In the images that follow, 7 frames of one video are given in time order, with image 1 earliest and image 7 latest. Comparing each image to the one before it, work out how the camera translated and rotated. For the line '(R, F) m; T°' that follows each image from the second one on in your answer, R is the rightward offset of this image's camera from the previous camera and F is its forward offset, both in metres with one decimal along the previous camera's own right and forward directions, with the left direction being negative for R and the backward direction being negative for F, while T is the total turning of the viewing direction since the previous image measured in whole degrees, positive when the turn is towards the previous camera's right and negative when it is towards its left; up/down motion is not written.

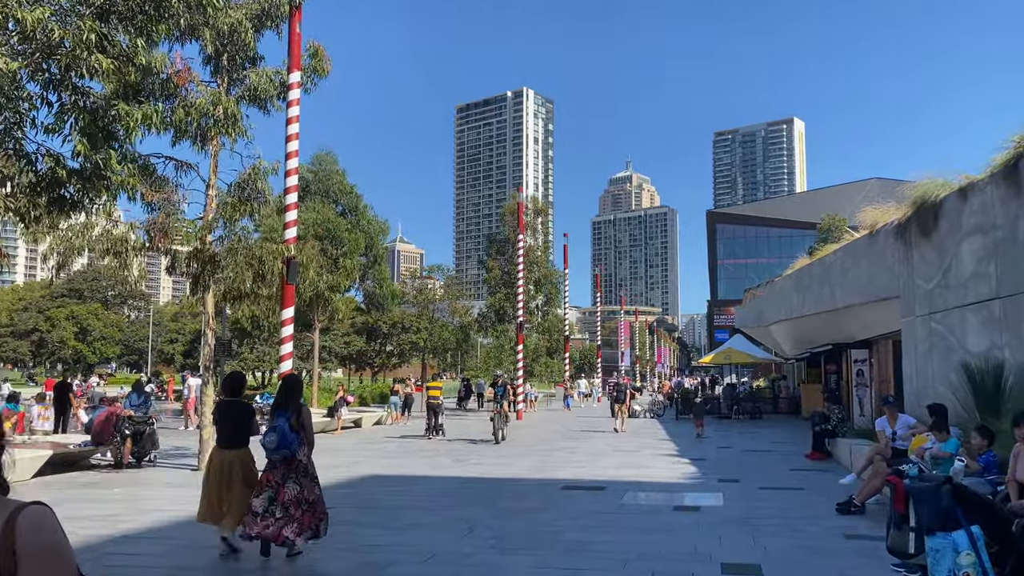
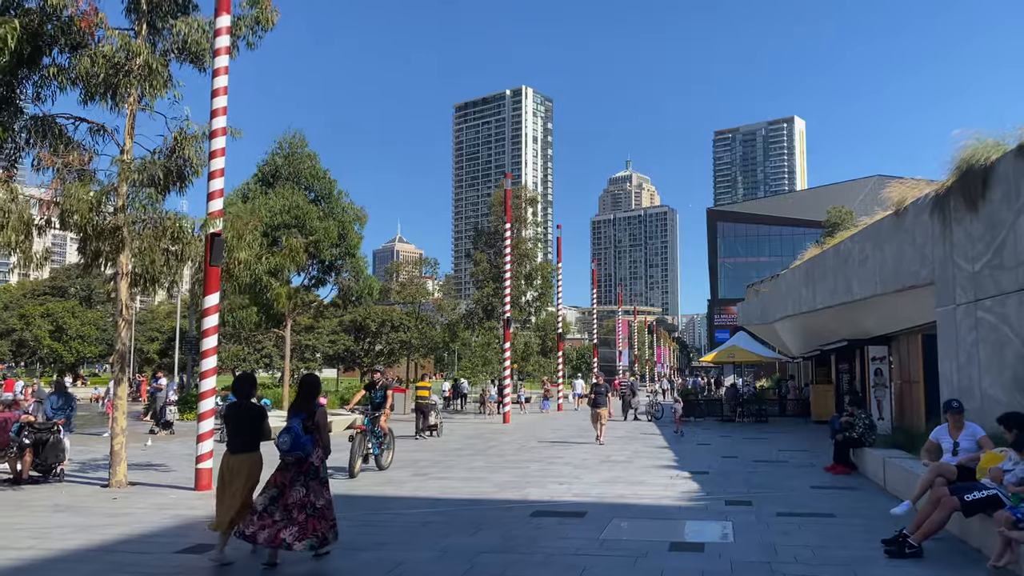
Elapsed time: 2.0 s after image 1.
(+0.5, +2.1) m; 0°
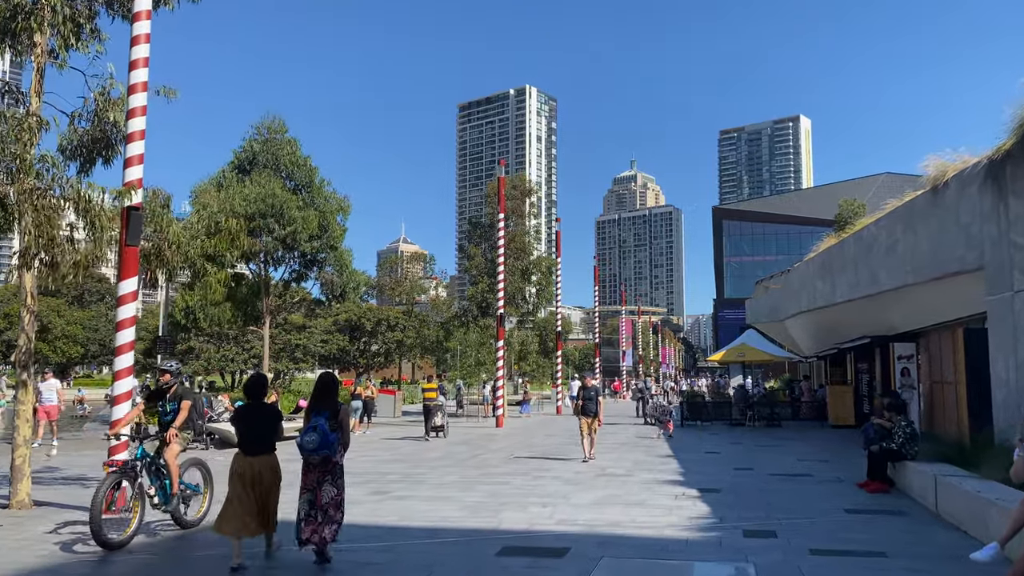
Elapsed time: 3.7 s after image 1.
(+0.4, +1.8) m; 0°
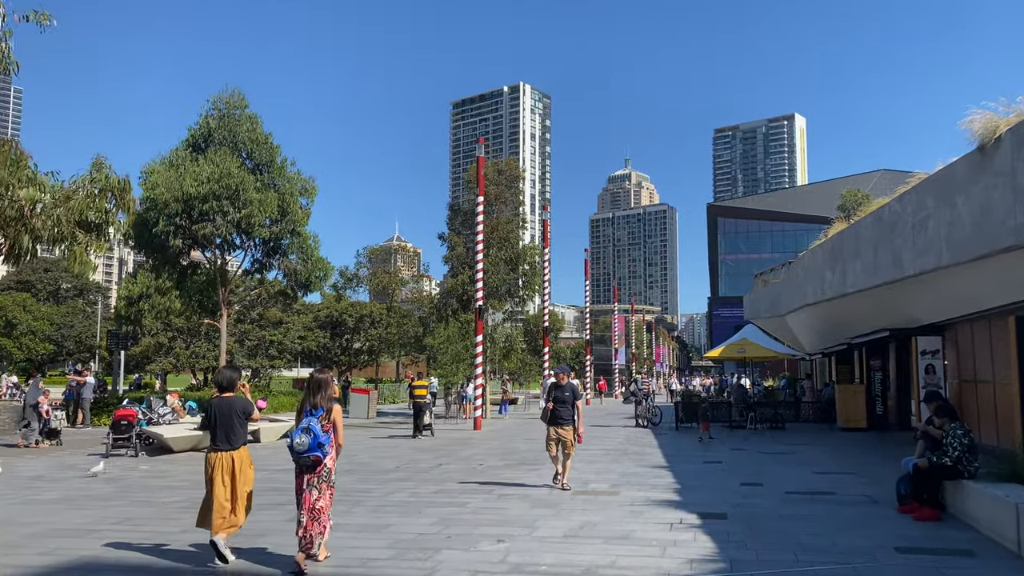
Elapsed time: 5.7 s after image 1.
(+0.4, +2.1) m; 0°
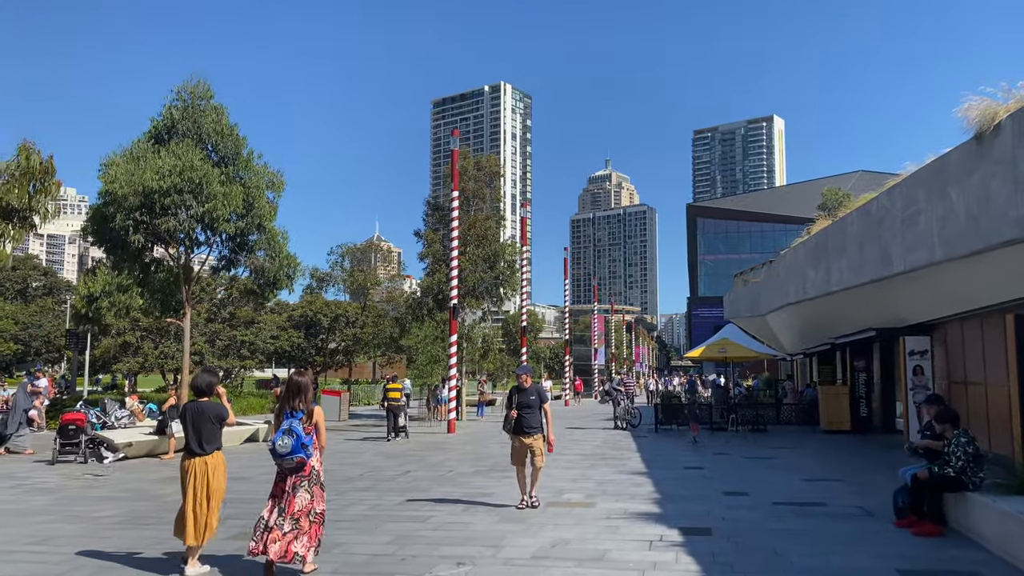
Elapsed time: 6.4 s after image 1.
(+0.1, +0.7) m; +1°
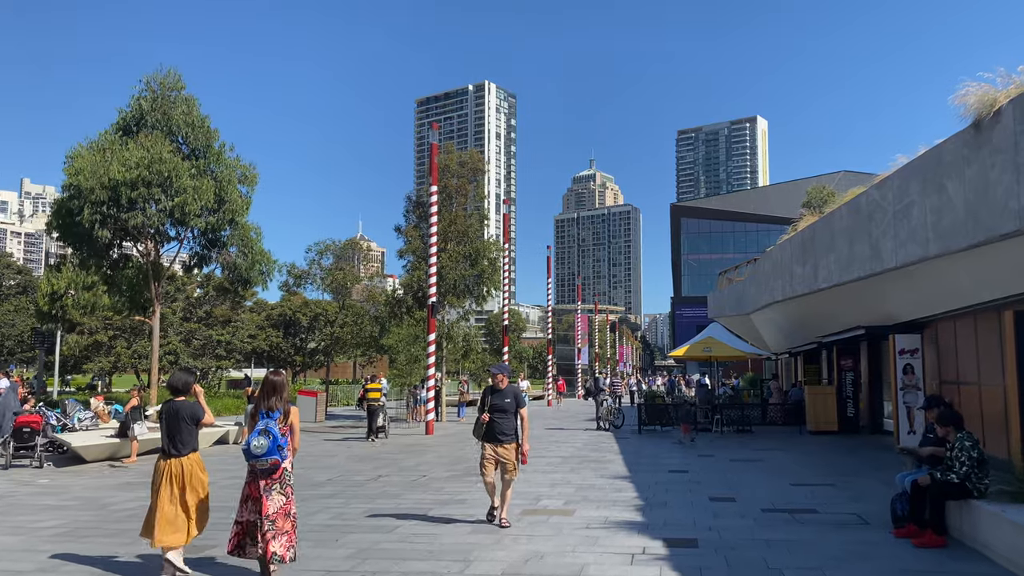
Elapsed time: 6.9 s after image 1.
(+0.1, +0.6) m; +1°
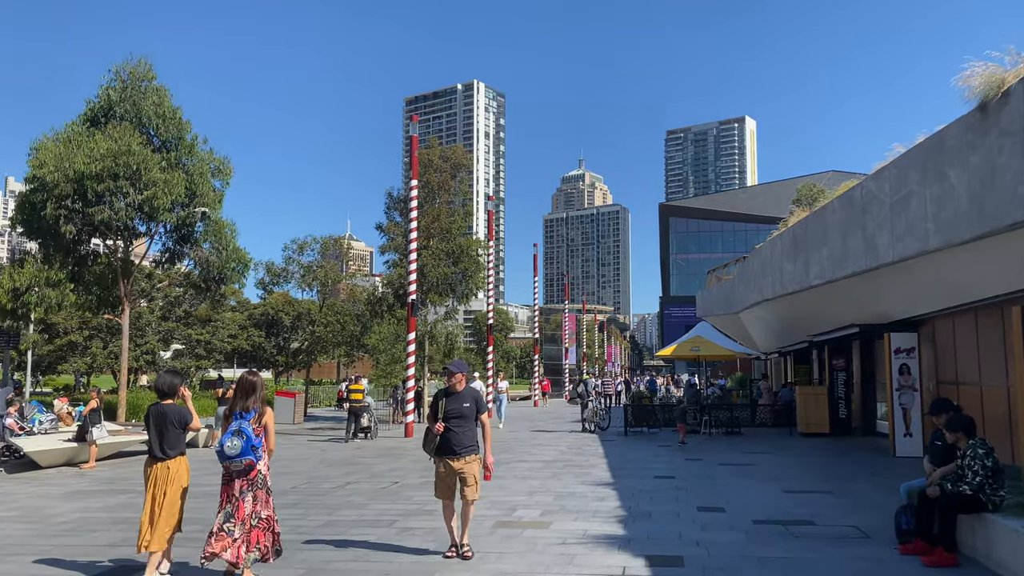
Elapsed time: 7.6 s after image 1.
(+0.2, +0.7) m; +1°
